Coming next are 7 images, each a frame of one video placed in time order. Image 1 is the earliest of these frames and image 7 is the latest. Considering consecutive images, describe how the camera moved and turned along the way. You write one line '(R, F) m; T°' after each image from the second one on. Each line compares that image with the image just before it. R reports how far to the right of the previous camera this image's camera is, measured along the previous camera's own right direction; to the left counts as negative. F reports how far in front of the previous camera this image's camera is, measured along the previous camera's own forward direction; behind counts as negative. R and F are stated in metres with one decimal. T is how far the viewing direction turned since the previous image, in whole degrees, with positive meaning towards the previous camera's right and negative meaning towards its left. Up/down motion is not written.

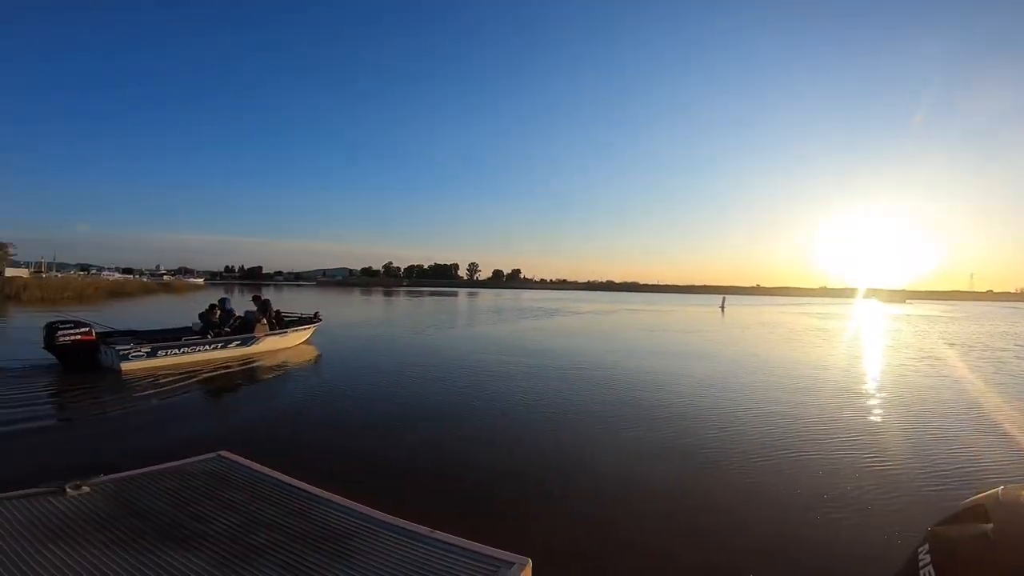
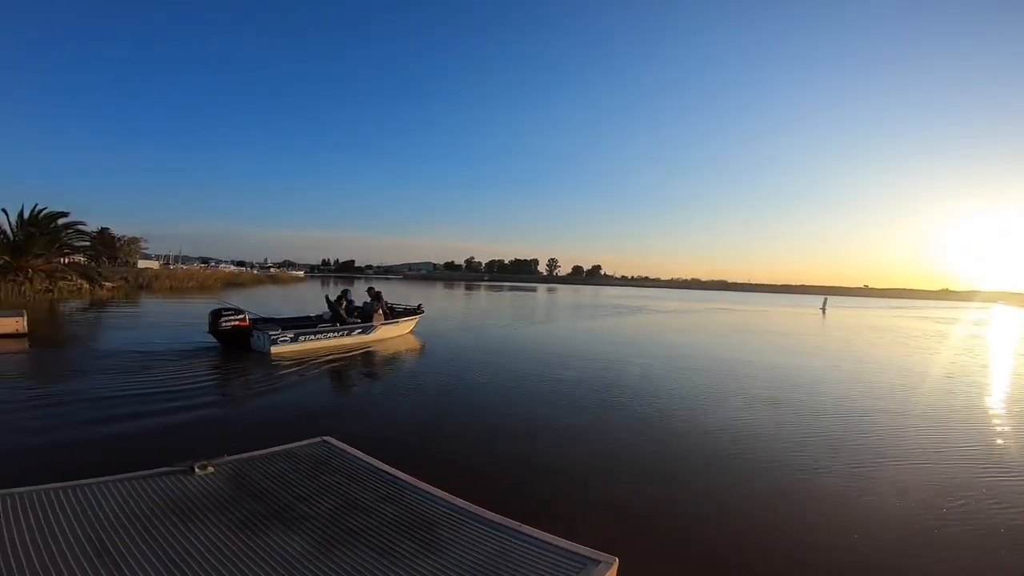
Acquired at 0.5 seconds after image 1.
(-0.2, +0.1) m; -9°
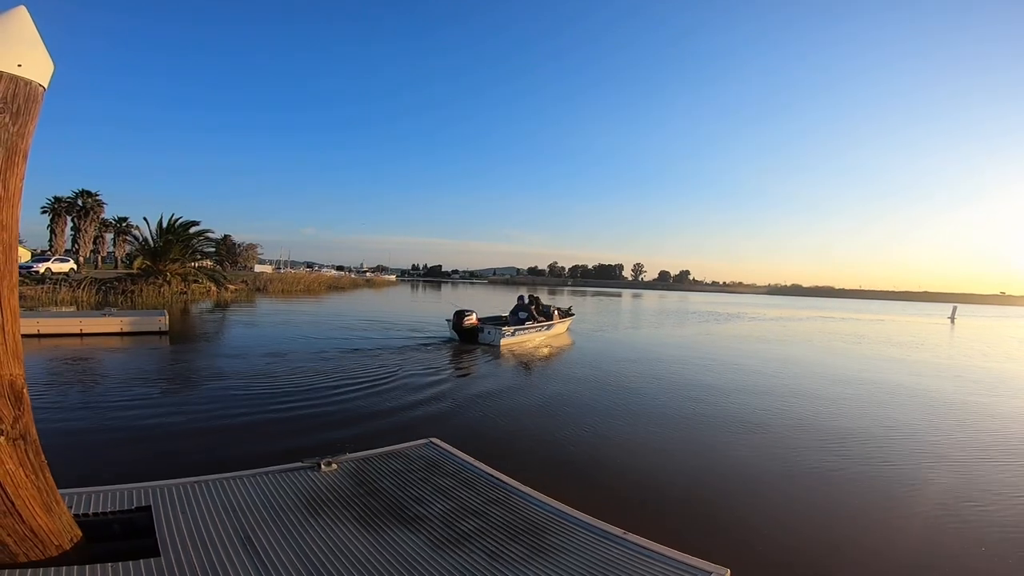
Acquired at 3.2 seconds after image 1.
(-0.3, +0.1) m; -9°
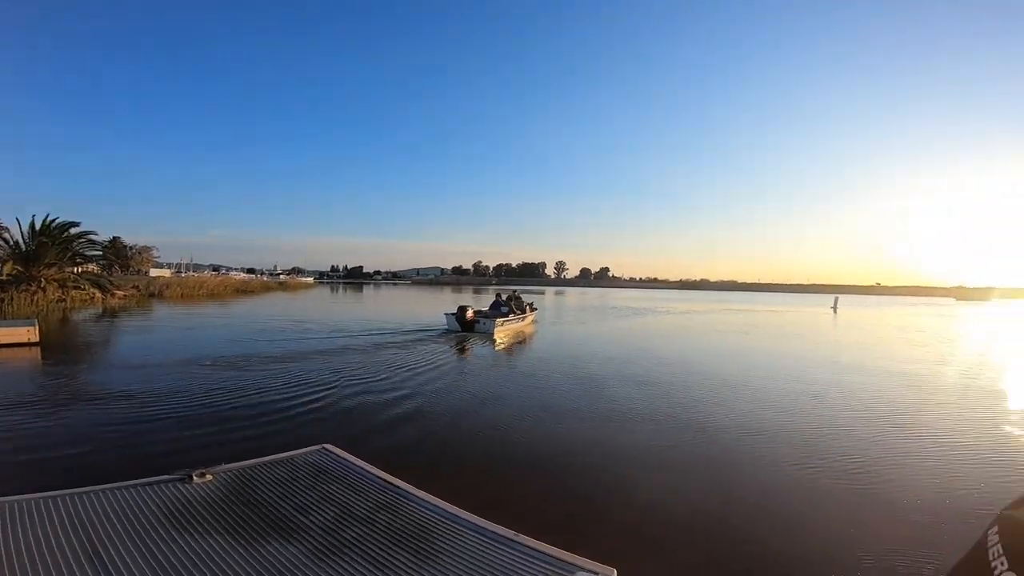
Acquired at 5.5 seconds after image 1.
(+0.4, -0.1) m; +8°
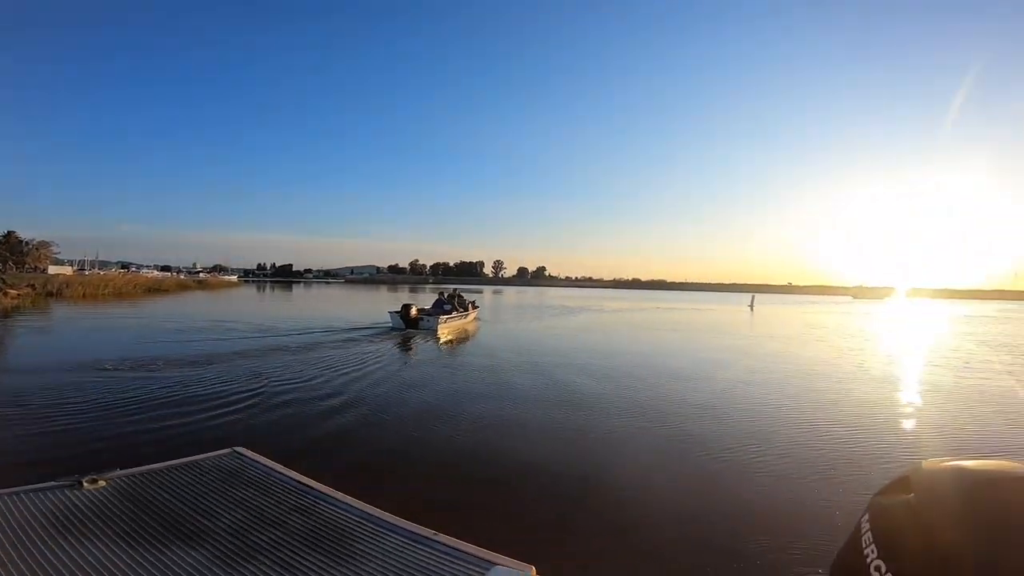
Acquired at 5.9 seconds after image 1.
(+0.2, -0.1) m; +7°
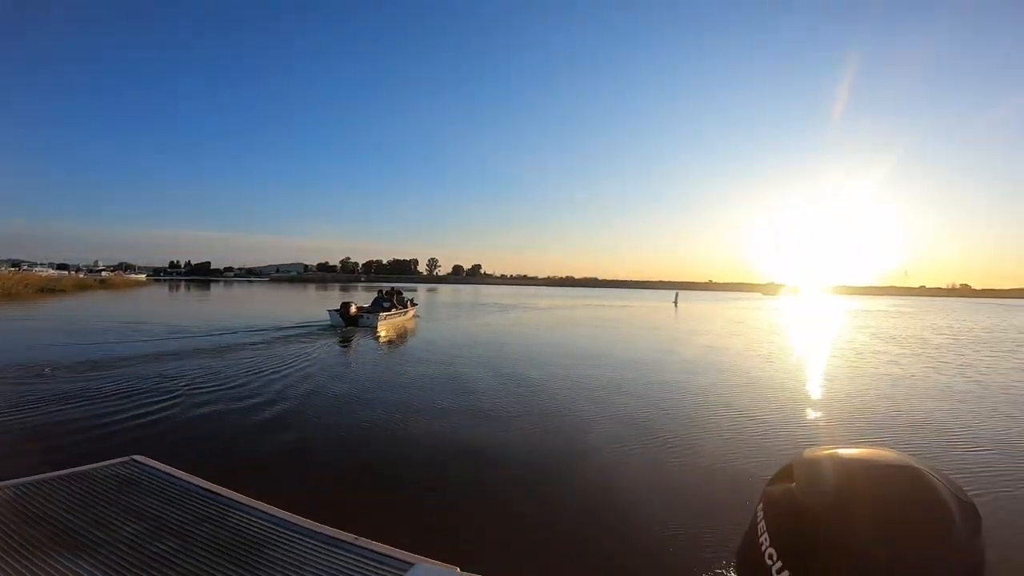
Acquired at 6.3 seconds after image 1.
(+0.1, 0.0) m; +7°
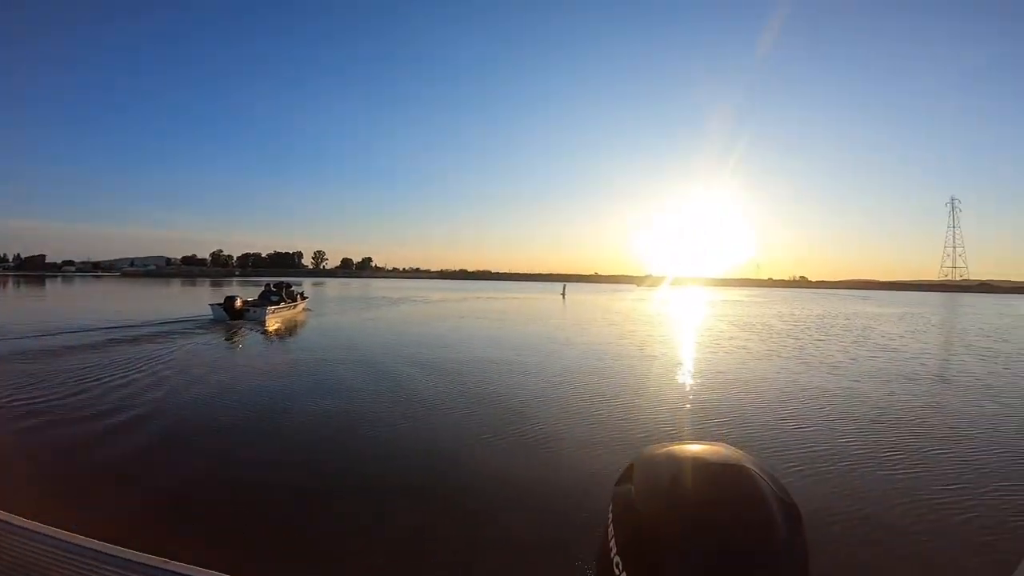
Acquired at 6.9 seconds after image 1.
(0.0, -0.1) m; +11°
